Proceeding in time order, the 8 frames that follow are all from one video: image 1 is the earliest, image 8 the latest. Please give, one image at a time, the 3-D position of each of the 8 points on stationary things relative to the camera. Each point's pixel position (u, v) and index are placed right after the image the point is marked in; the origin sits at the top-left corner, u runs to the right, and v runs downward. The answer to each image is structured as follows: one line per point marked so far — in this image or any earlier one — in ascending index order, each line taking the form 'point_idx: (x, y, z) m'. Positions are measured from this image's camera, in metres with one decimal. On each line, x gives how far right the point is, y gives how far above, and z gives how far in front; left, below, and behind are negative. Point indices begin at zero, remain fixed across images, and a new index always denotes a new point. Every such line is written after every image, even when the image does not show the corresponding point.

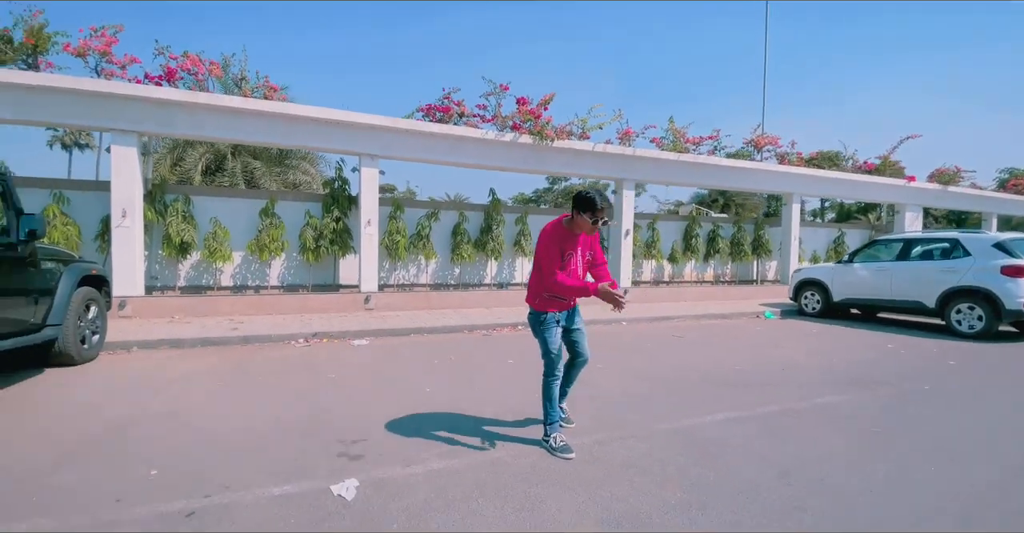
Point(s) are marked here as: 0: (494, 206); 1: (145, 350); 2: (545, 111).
0: (-0.5, +1.6, +12.3) m
1: (-5.8, -1.3, +7.6) m
2: (+0.8, +3.8, +11.7) m
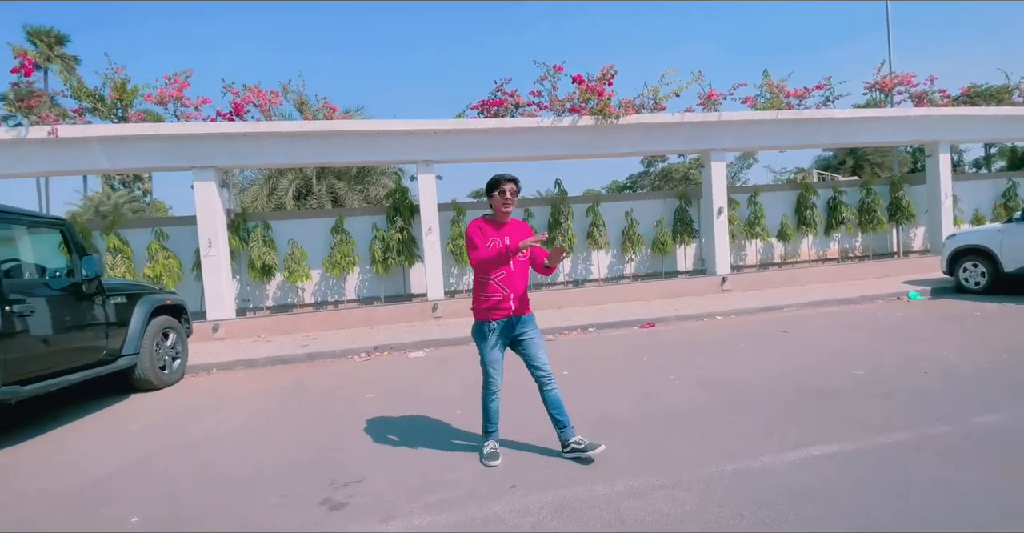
0: (+1.2, +1.7, +11.4) m
1: (-4.8, -1.8, +8.0) m
2: (+2.1, +4.0, +10.5) m
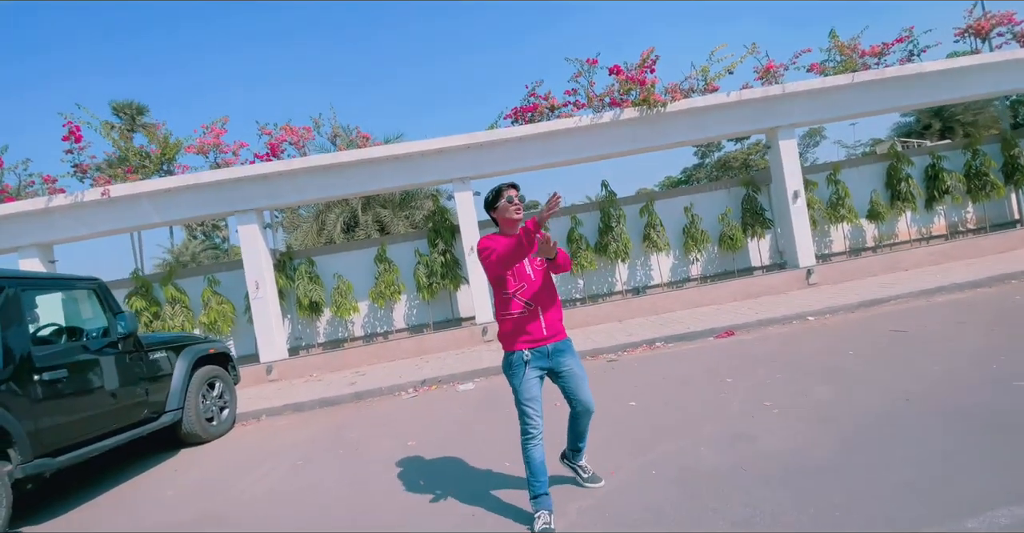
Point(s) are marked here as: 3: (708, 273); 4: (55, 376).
0: (+2.1, +1.5, +10.5) m
1: (-3.9, -2.4, +7.7) m
2: (+2.7, +3.9, +9.6) m
3: (+4.5, -0.2, +11.0) m
4: (-4.7, -1.1, +4.9) m
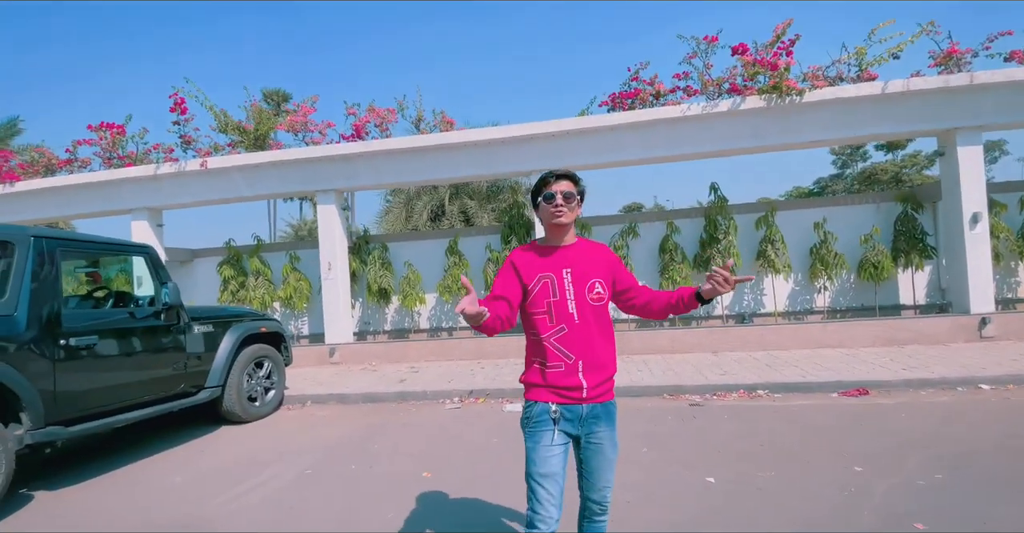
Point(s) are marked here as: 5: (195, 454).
0: (+3.8, +1.1, +8.8) m
1: (-3.0, -2.2, +7.4) m
2: (+4.4, +3.4, +7.8) m
3: (+6.1, -0.7, +8.9) m
4: (-4.3, -0.8, +4.8) m
5: (-3.6, -2.1, +5.4) m
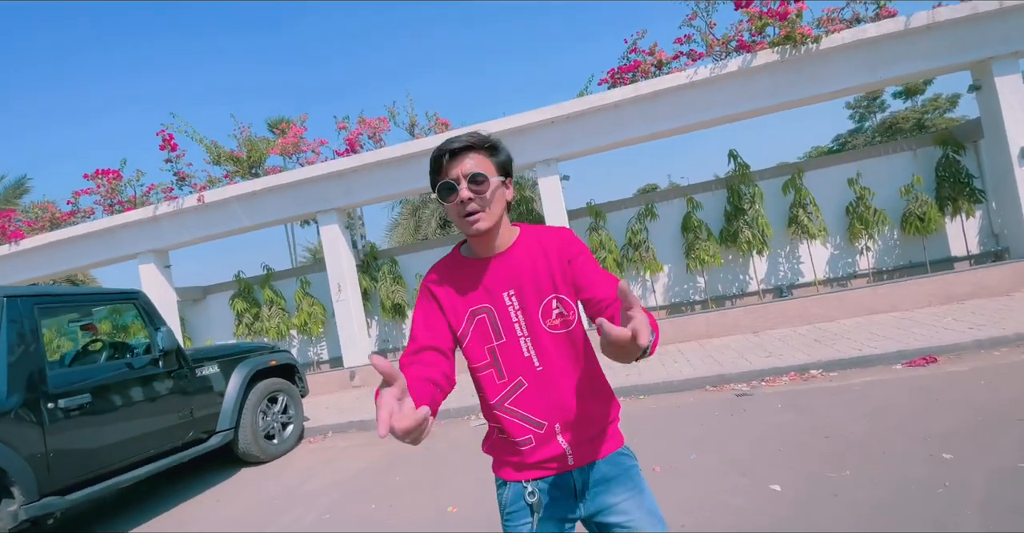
0: (+3.9, +1.6, +8.2) m
1: (-2.6, -2.5, +7.1) m
2: (+4.2, +4.0, +7.1) m
3: (+6.3, 0.0, +8.2) m
4: (-4.1, -1.3, +4.5) m
5: (-3.2, -2.6, +5.1) m
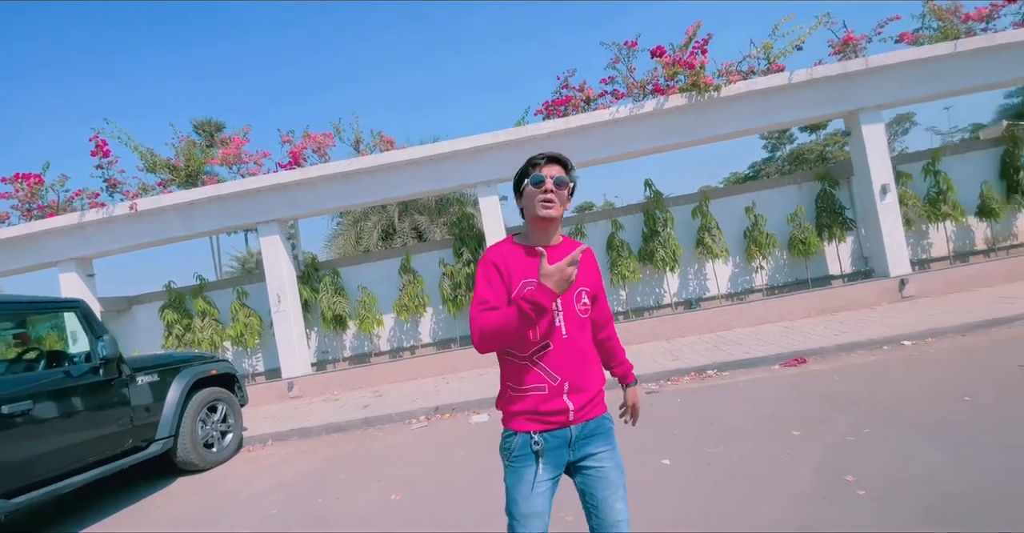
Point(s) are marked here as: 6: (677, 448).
0: (+2.8, +1.3, +9.3) m
1: (-3.5, -2.7, +7.2) m
2: (+3.2, +3.7, +8.3) m
3: (+5.2, -0.3, +9.5) m
4: (-4.7, -1.3, +4.5) m
5: (-3.9, -2.7, +5.2) m
6: (+1.5, -1.7, +4.5) m
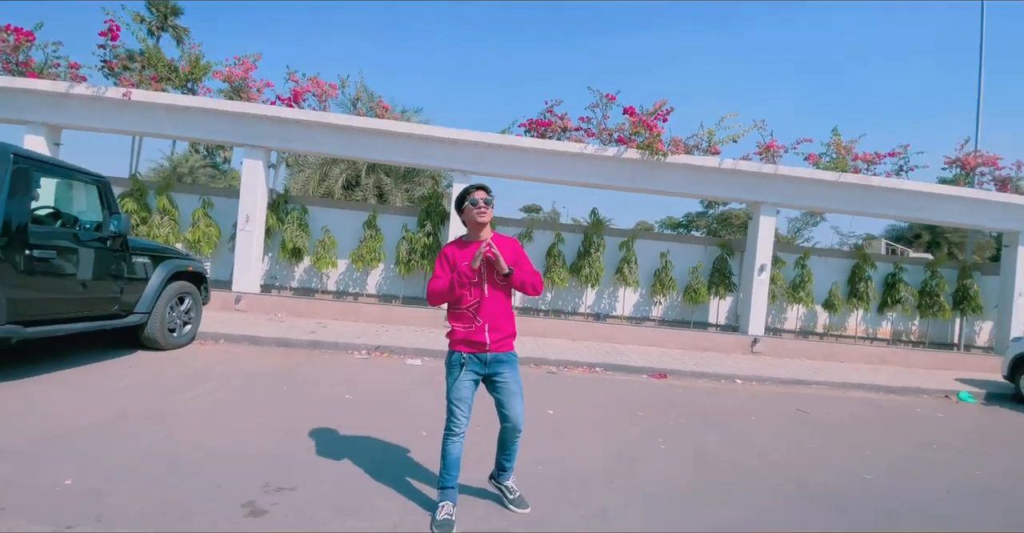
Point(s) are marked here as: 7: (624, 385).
0: (+1.9, +0.9, +11.1) m
1: (-4.9, -1.3, +8.2) m
2: (+3.1, +3.1, +10.2) m
3: (+3.8, -1.3, +11.7) m
4: (-5.2, +0.1, +5.3) m
5: (-4.9, -1.3, +6.1) m
6: (+0.6, -1.8, +6.2) m
7: (+1.8, -1.9, +7.6) m
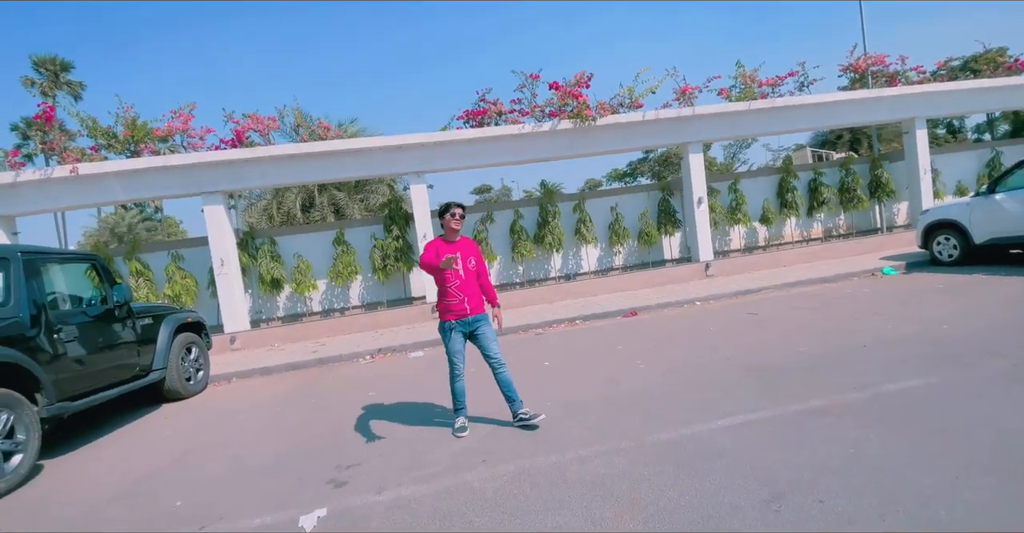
0: (+0.9, +1.8, +12.0) m
1: (-5.0, -2.1, +8.7) m
2: (+1.6, +4.1, +11.1) m
3: (+3.1, +0.1, +12.8) m
4: (-5.4, -0.8, +5.8) m
5: (-4.9, -2.2, +6.7) m
6: (+0.6, -1.4, +7.2) m
7: (+1.7, -1.1, +8.7) m
